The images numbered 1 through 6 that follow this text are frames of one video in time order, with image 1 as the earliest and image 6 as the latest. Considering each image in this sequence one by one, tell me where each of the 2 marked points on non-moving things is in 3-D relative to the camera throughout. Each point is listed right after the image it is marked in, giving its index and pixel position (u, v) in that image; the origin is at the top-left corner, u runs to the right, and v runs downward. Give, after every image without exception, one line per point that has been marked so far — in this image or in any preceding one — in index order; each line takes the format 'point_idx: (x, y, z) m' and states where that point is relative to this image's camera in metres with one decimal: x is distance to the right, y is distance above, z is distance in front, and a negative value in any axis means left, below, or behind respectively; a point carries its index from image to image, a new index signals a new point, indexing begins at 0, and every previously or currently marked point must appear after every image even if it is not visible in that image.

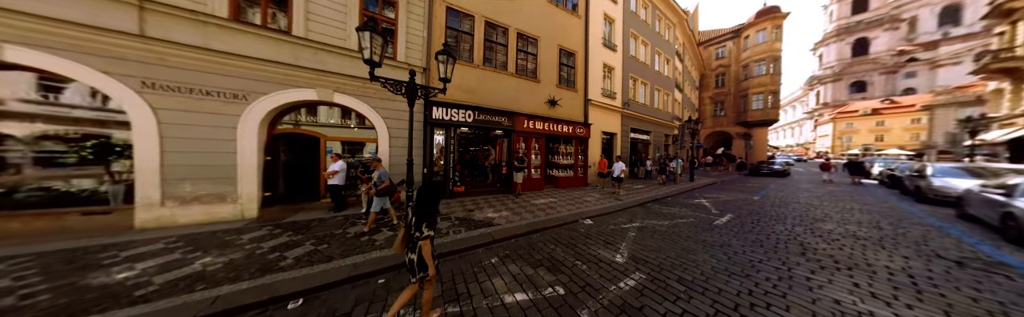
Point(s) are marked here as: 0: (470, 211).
0: (-1.2, -1.6, +5.7) m
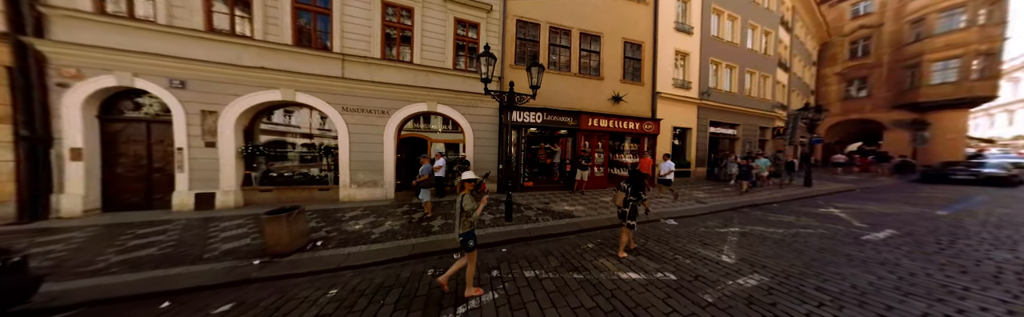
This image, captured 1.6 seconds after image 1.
0: (+1.1, -1.5, +6.2) m
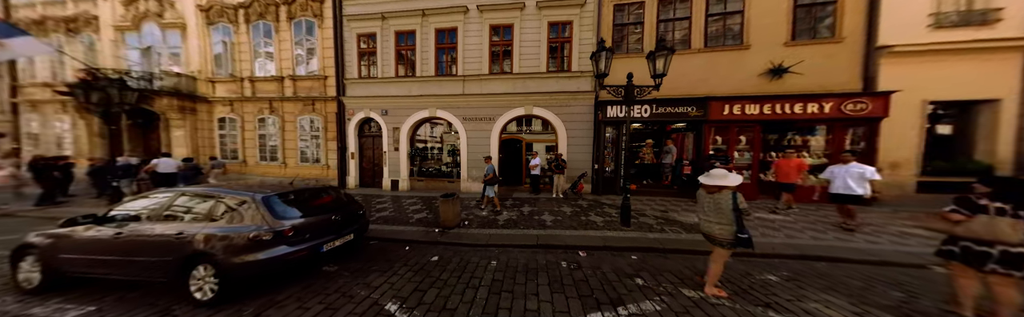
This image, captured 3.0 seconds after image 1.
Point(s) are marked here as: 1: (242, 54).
0: (+4.3, -1.5, +5.1) m
1: (-15.0, +5.7, +10.0) m
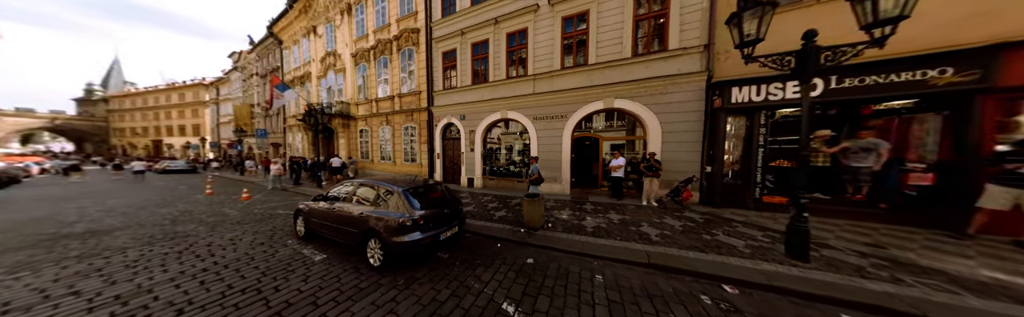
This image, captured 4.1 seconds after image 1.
0: (+6.1, -1.5, +3.2) m
1: (-10.6, +5.8, +13.9) m
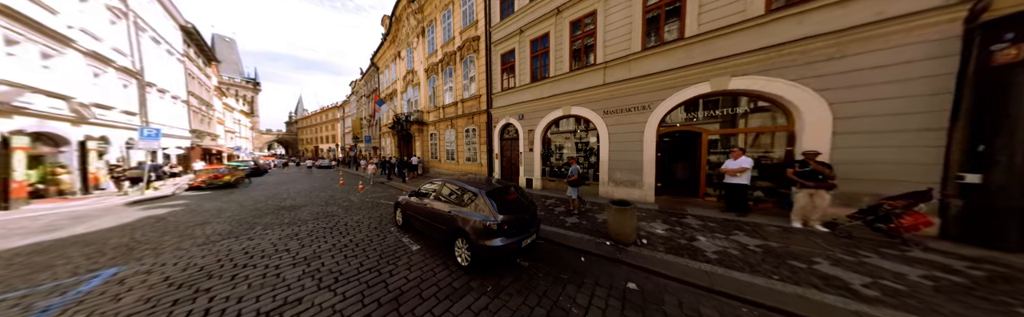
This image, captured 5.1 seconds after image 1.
0: (+7.3, -1.5, +0.9) m
1: (-5.9, +5.8, +15.7) m
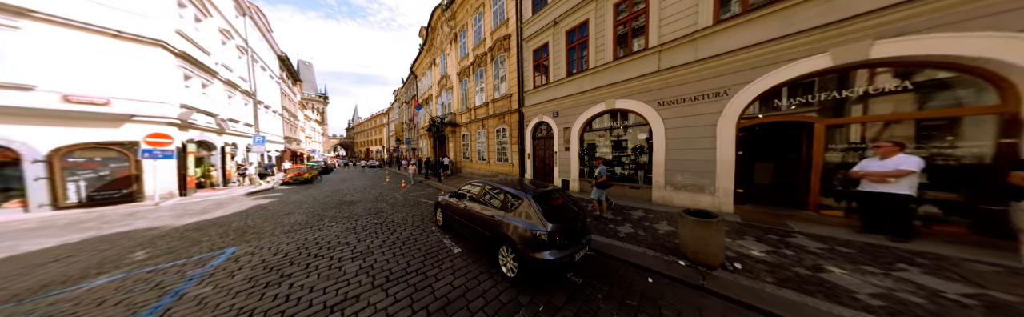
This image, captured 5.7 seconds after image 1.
0: (+7.8, -1.5, -0.8) m
1: (-3.1, +5.7, +15.9) m
